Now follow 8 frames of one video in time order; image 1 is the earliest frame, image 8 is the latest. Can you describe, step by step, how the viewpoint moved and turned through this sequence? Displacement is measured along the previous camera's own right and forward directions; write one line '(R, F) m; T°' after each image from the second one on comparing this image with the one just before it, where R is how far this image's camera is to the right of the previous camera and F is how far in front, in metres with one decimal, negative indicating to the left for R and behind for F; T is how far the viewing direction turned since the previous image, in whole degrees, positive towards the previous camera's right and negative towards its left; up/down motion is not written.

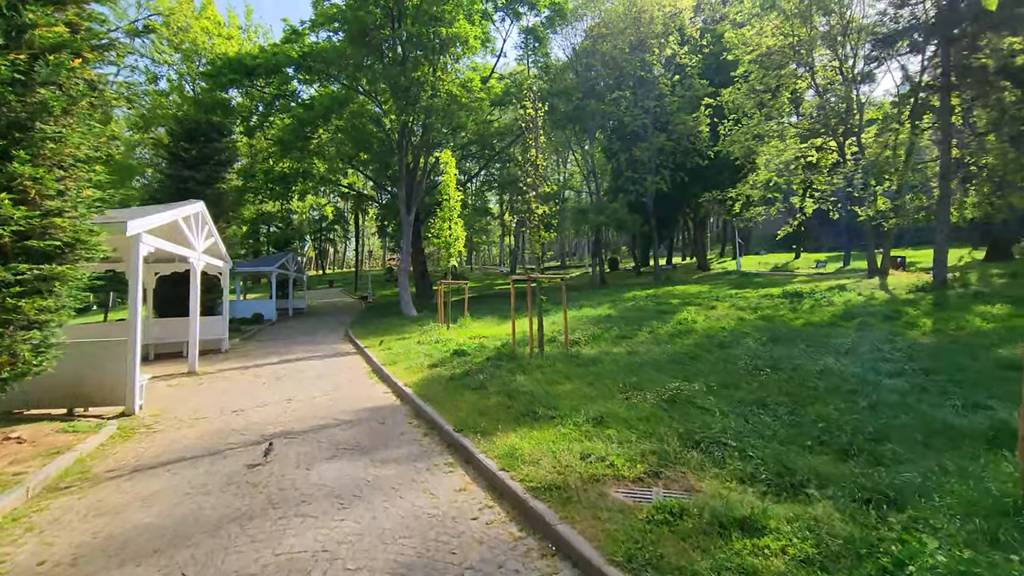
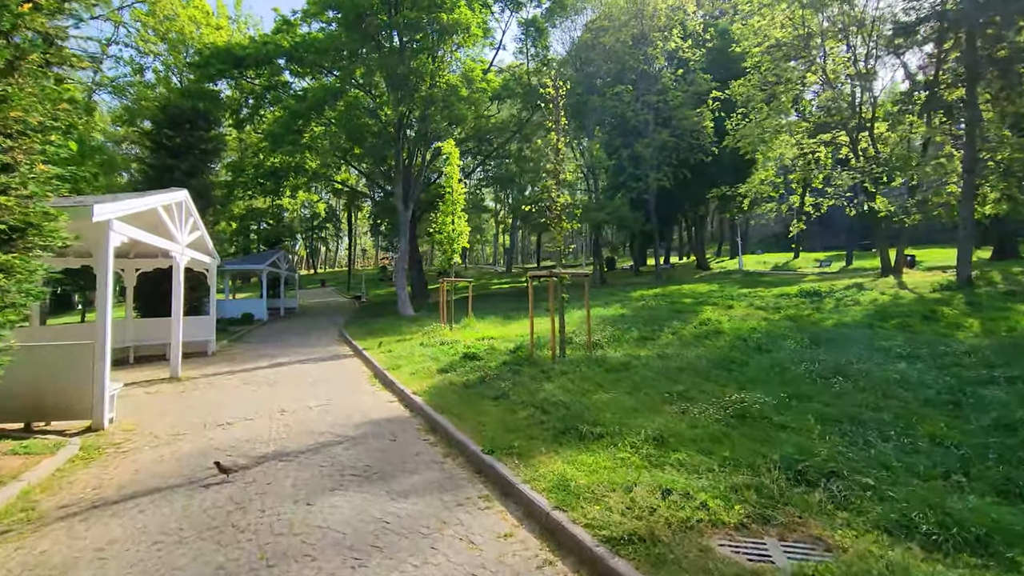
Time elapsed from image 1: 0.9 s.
(-0.5, +1.1) m; +1°
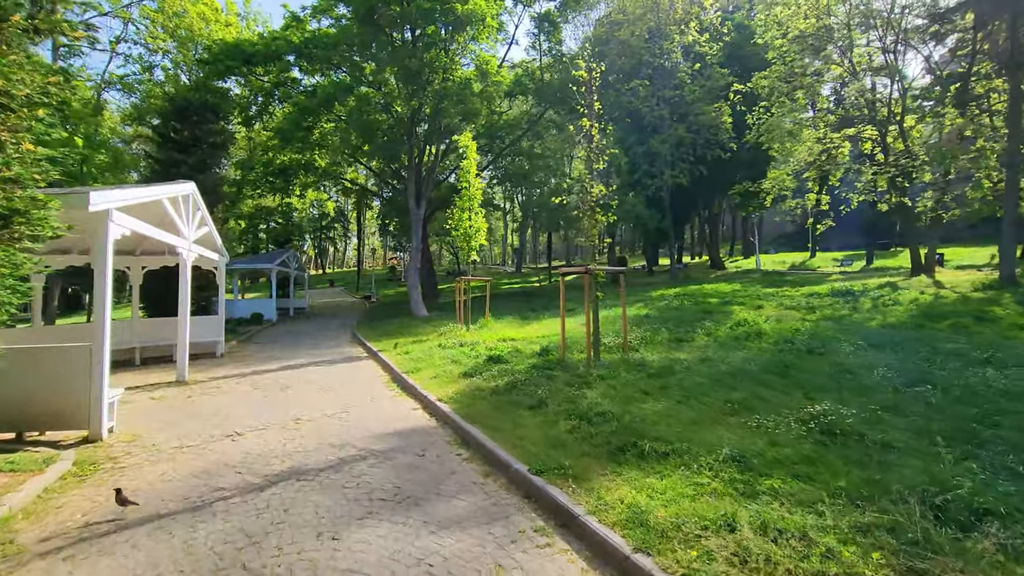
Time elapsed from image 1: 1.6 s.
(-0.4, +0.7) m; -1°
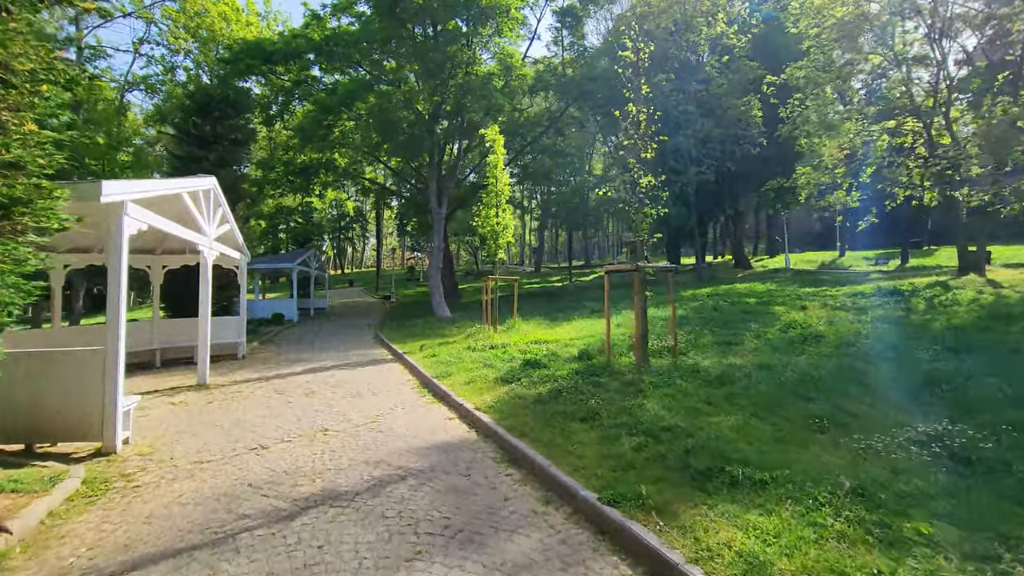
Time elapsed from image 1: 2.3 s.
(-0.4, +0.7) m; -2°
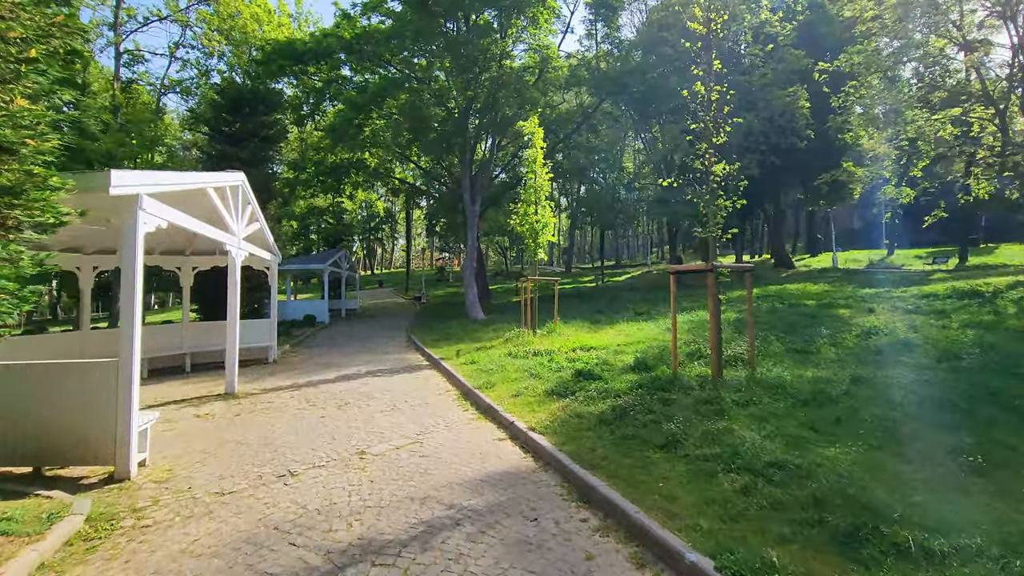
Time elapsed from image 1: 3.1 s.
(-0.4, +0.9) m; -3°
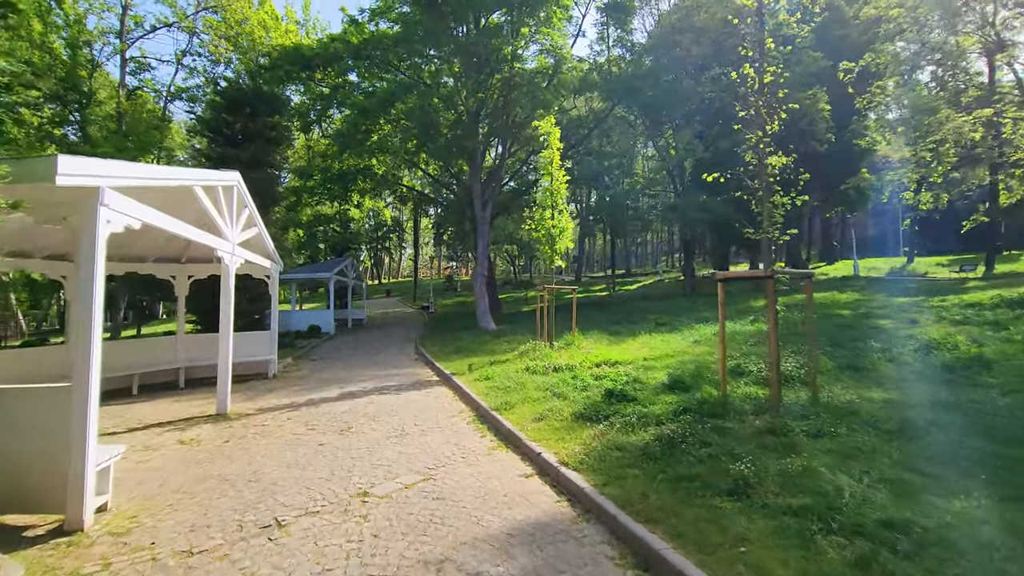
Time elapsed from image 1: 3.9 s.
(-0.2, +0.9) m; -1°
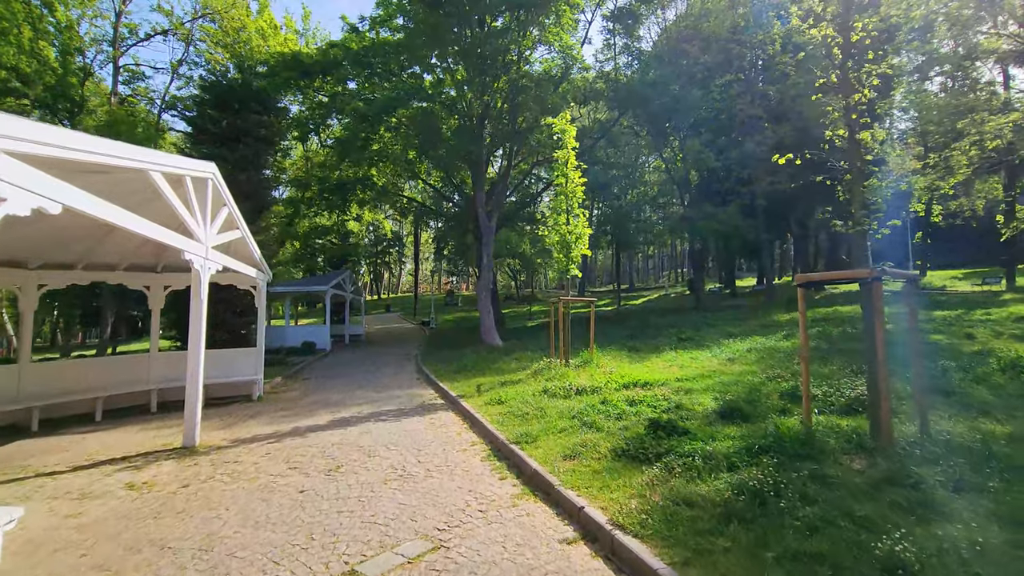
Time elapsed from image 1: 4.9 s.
(-0.3, +1.3) m; 0°
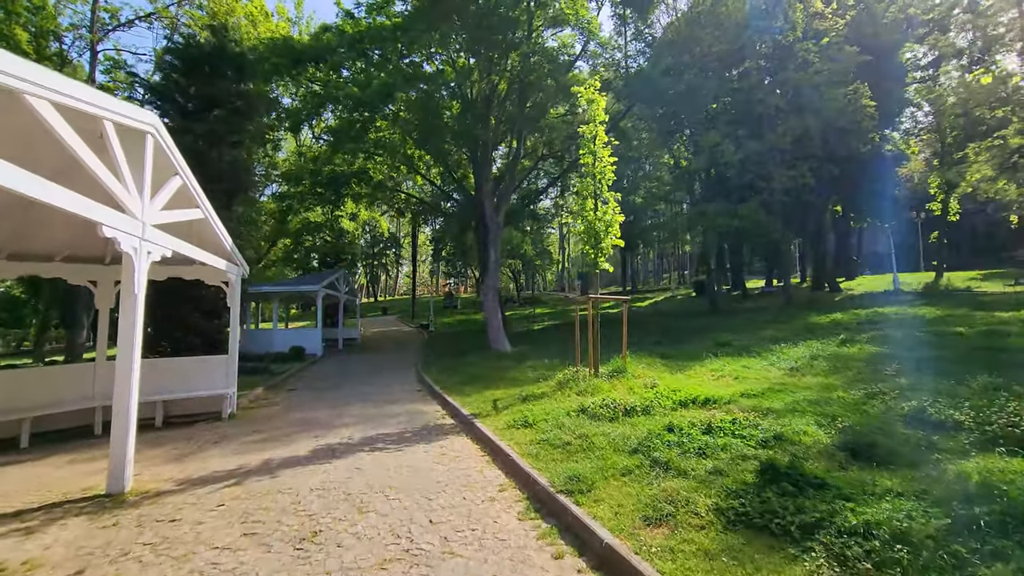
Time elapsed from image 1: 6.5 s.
(-0.5, +2.0) m; 0°
